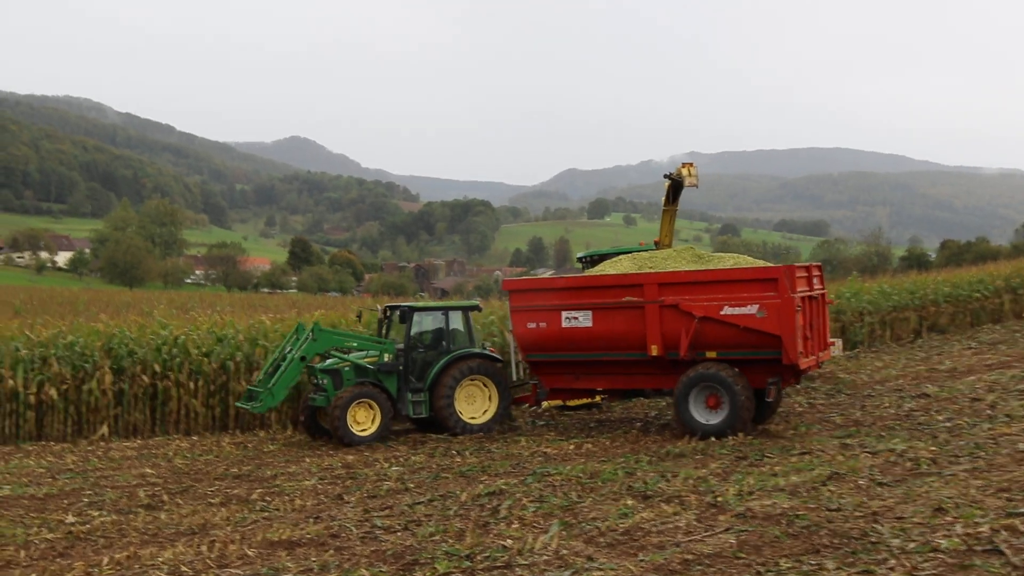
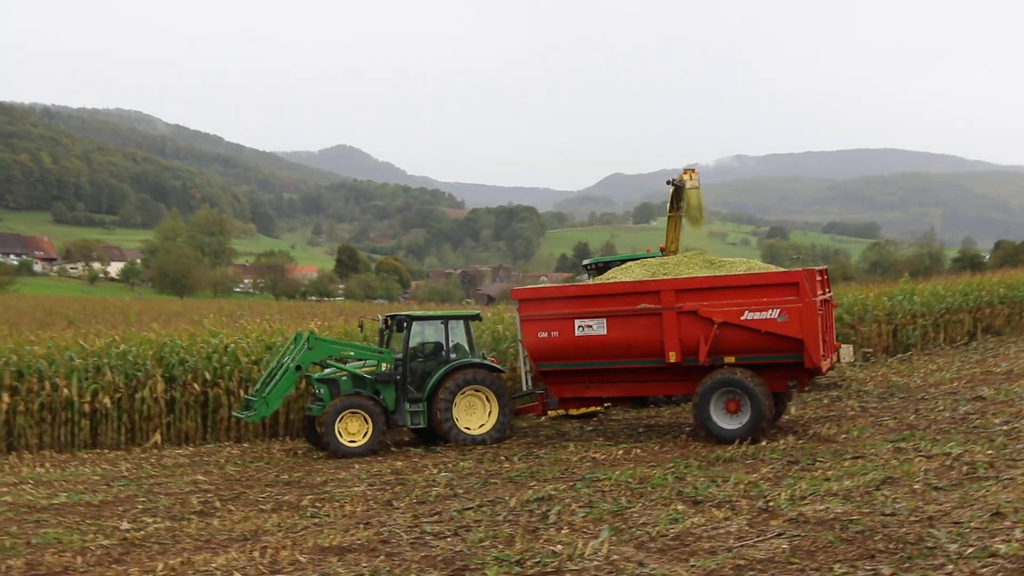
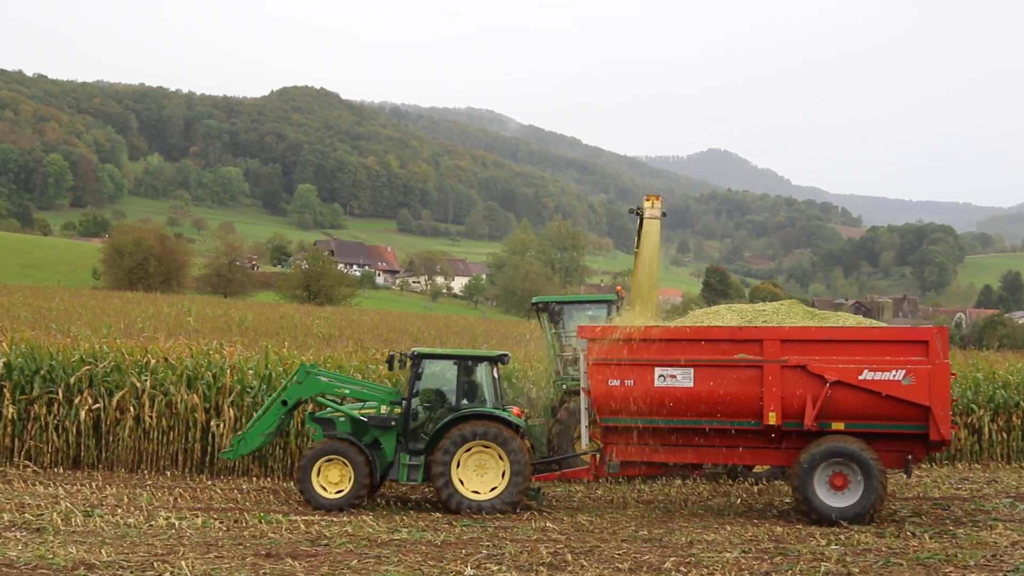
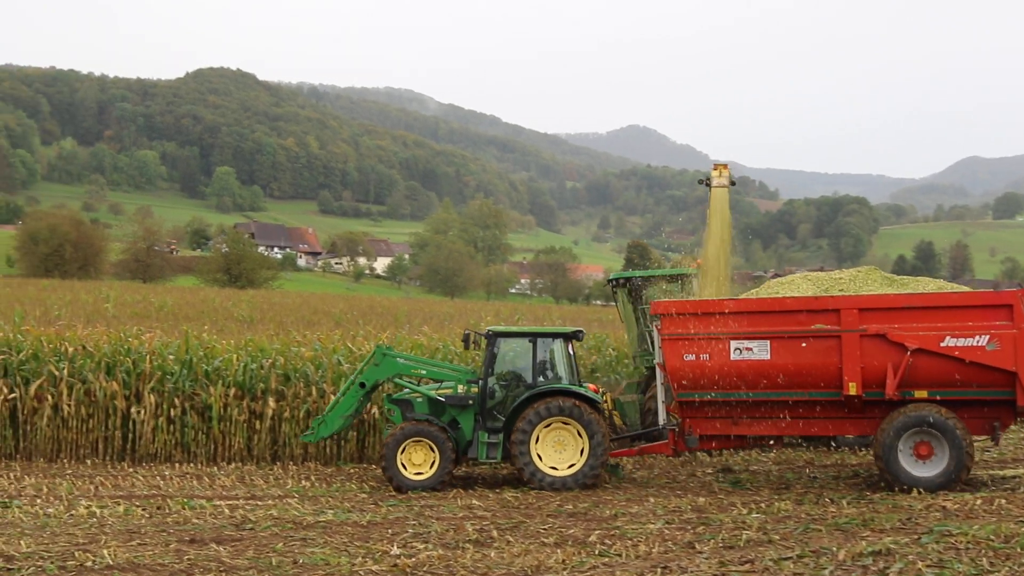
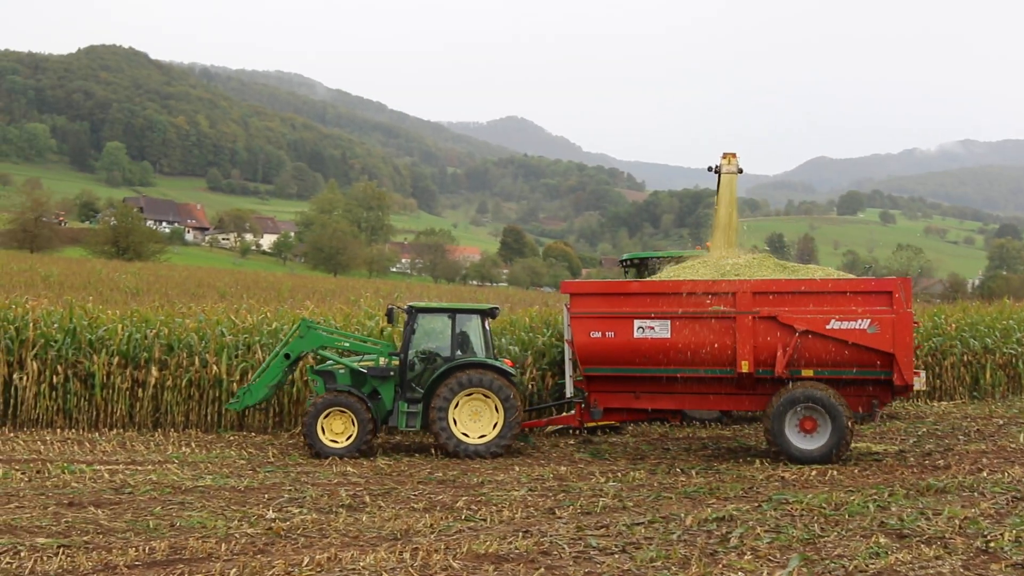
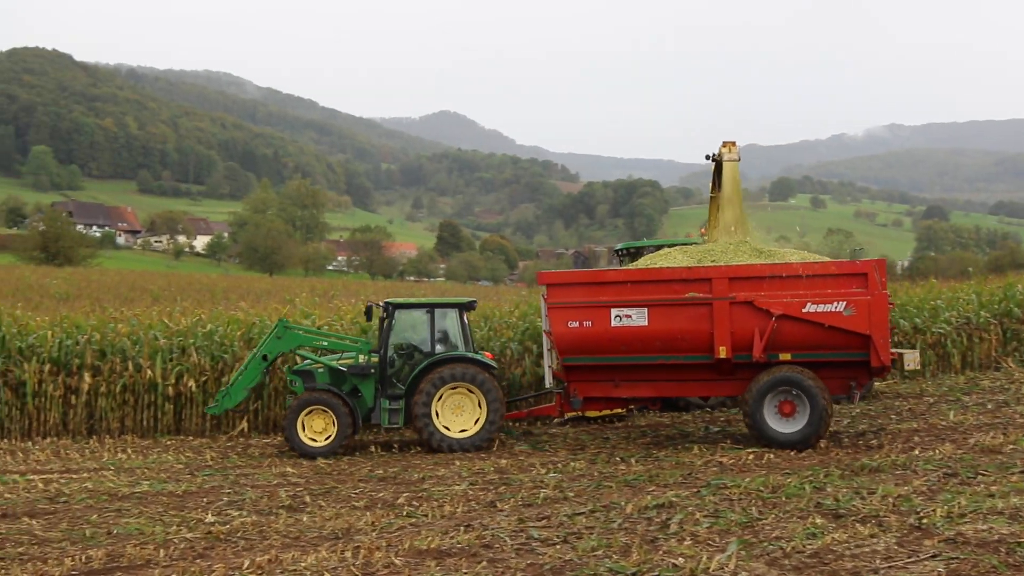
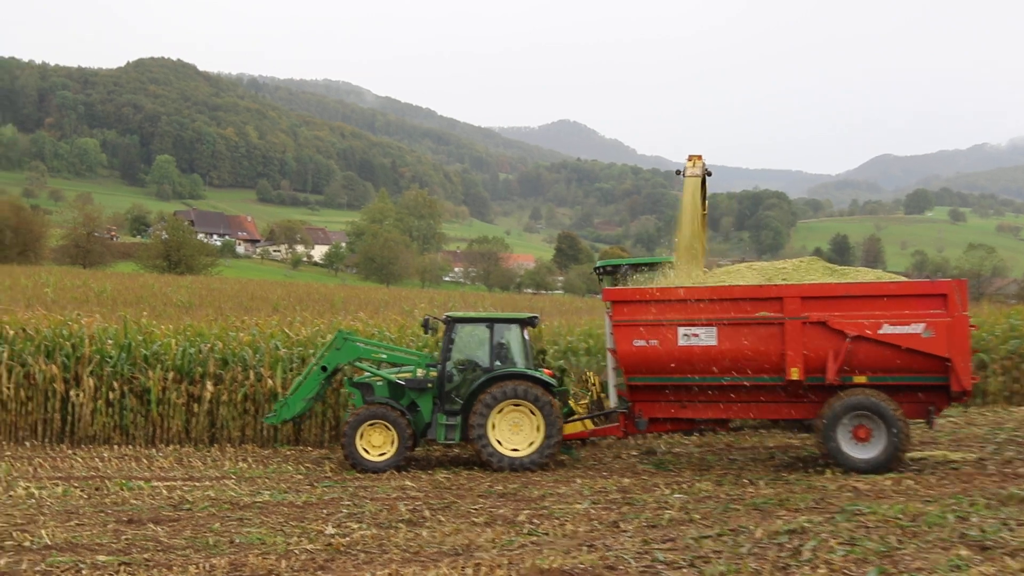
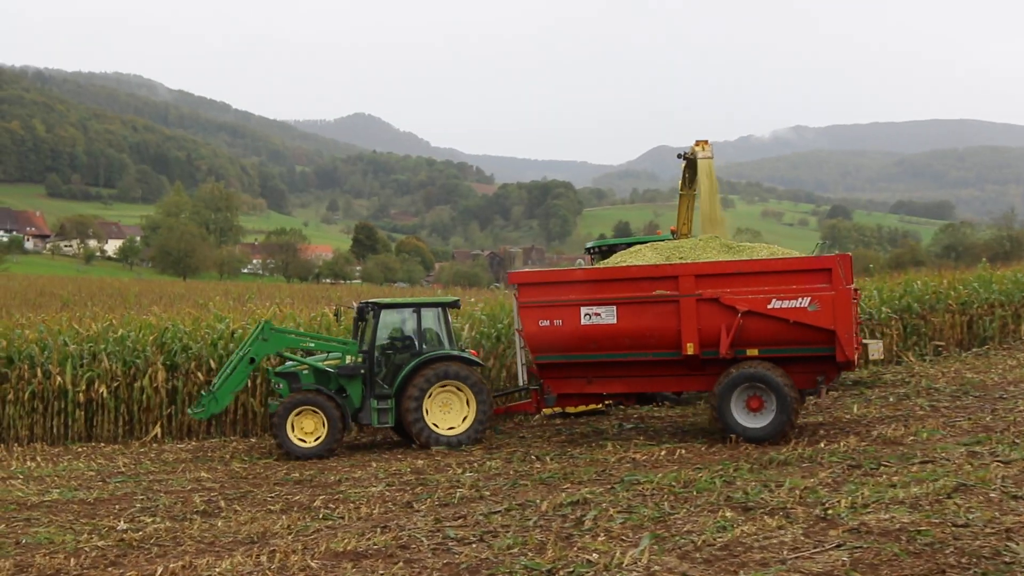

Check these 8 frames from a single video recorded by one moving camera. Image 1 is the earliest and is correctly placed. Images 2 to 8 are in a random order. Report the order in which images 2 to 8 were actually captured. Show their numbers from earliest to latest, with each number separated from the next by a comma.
2, 8, 6, 5, 7, 4, 3
